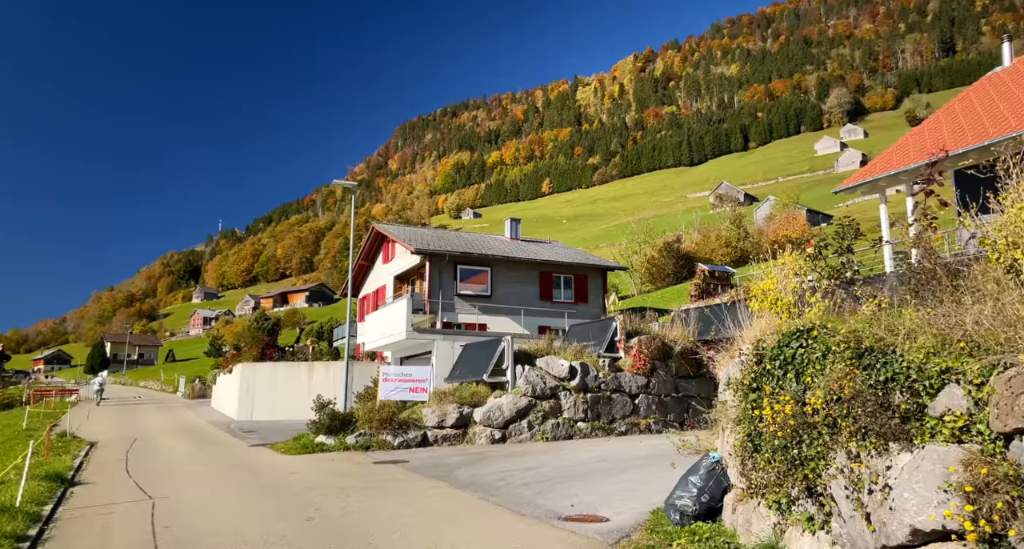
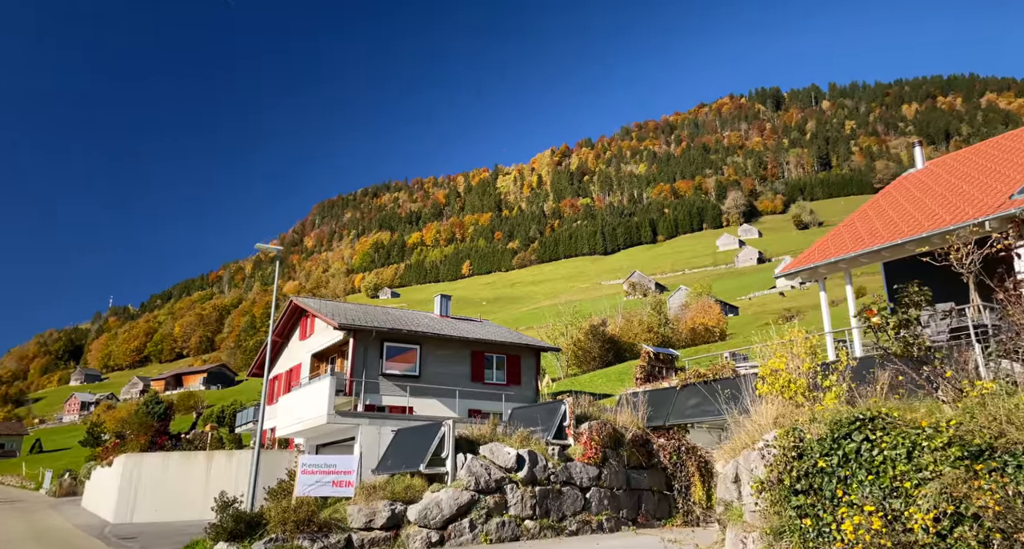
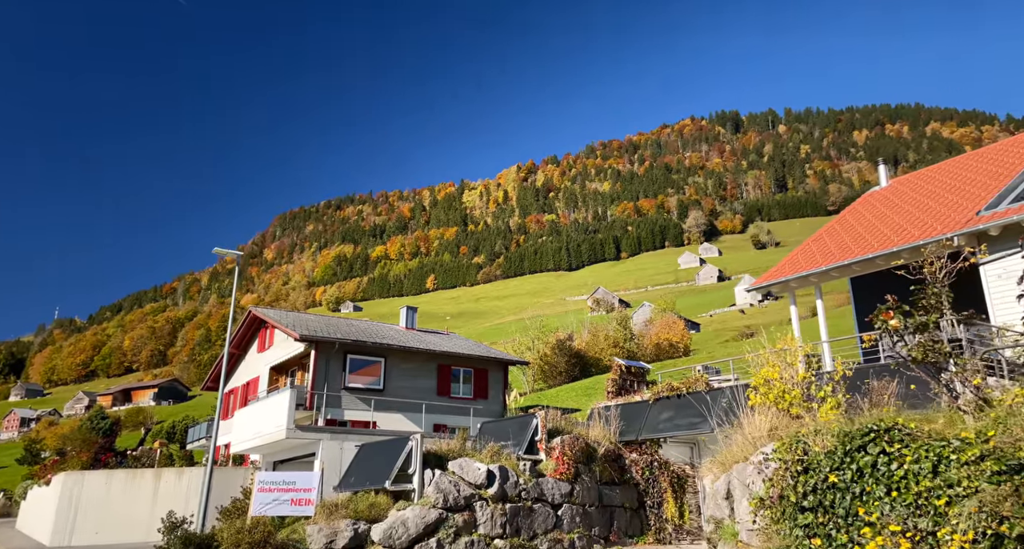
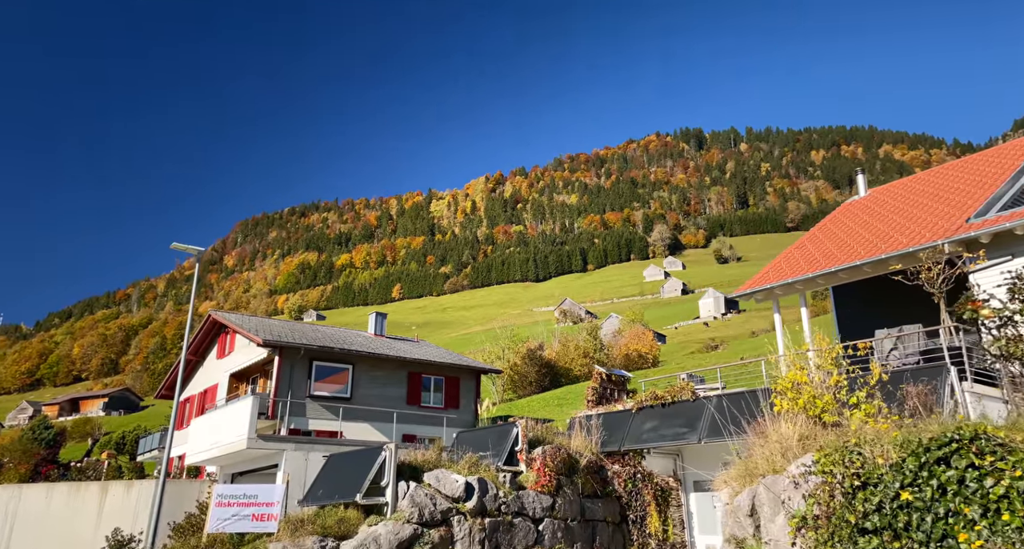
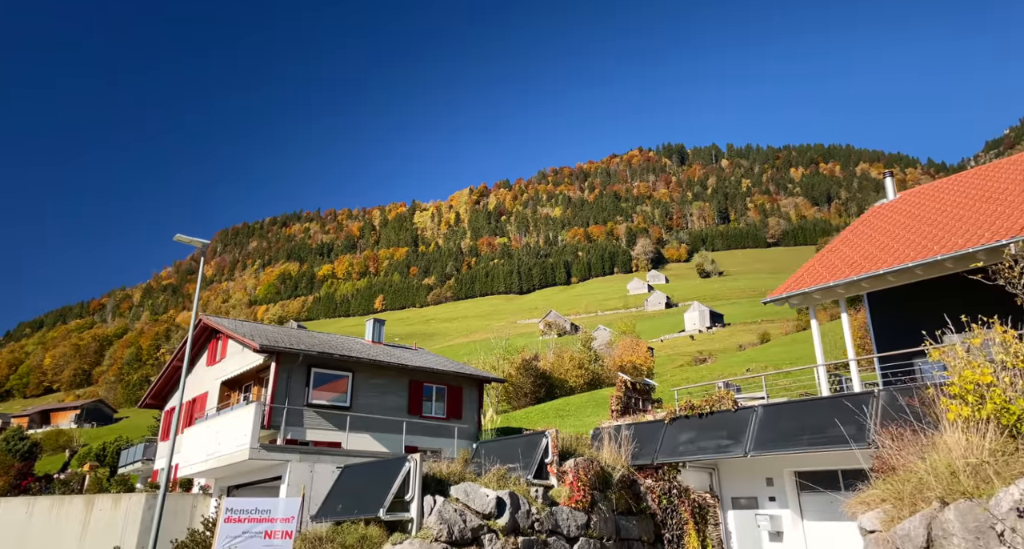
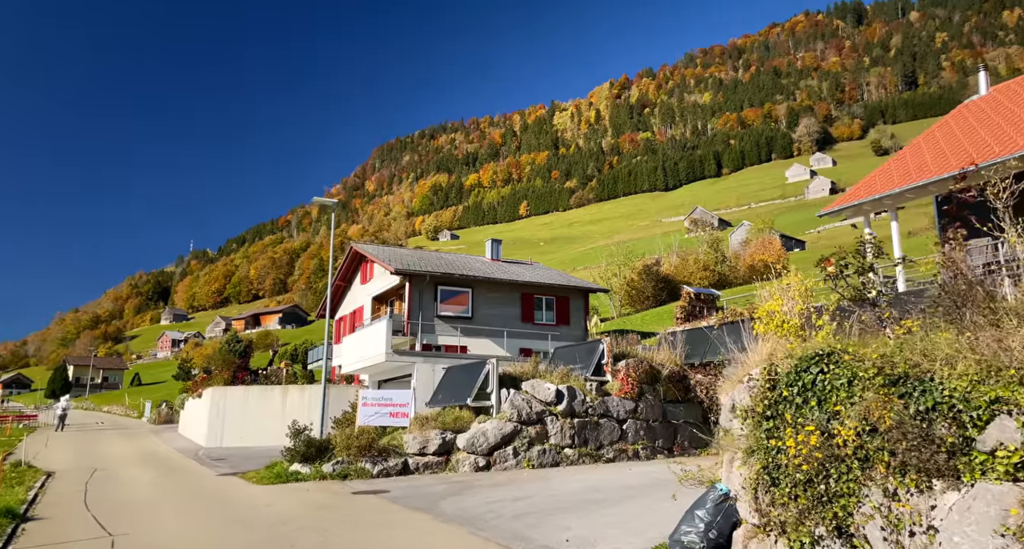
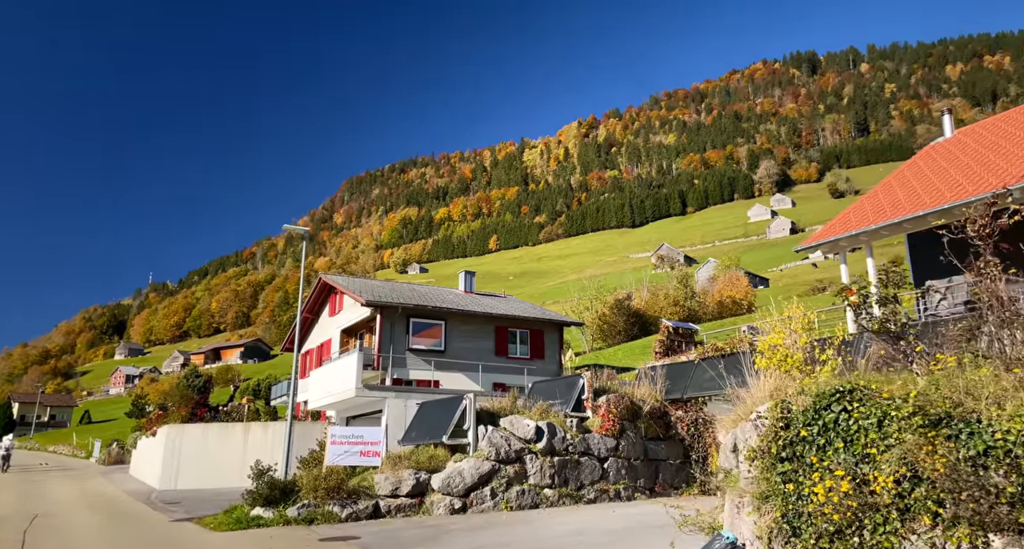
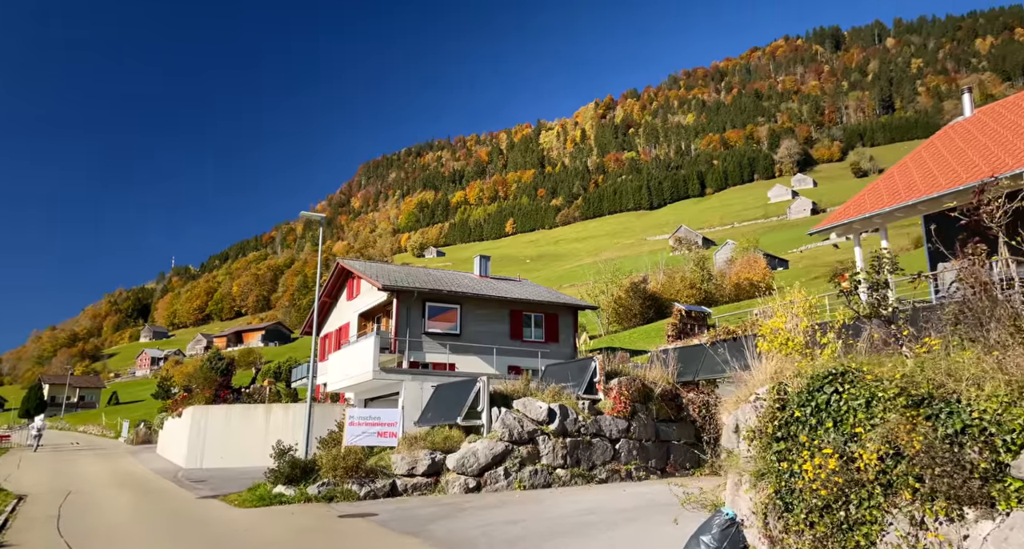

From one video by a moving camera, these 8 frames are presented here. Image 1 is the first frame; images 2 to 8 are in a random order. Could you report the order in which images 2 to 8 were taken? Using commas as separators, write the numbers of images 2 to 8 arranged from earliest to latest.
6, 8, 7, 2, 3, 4, 5
